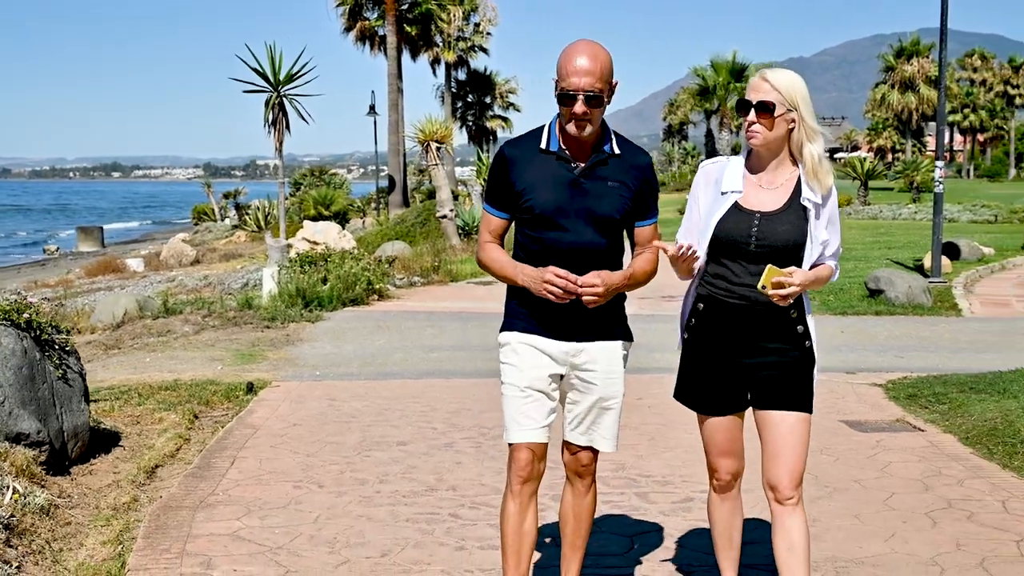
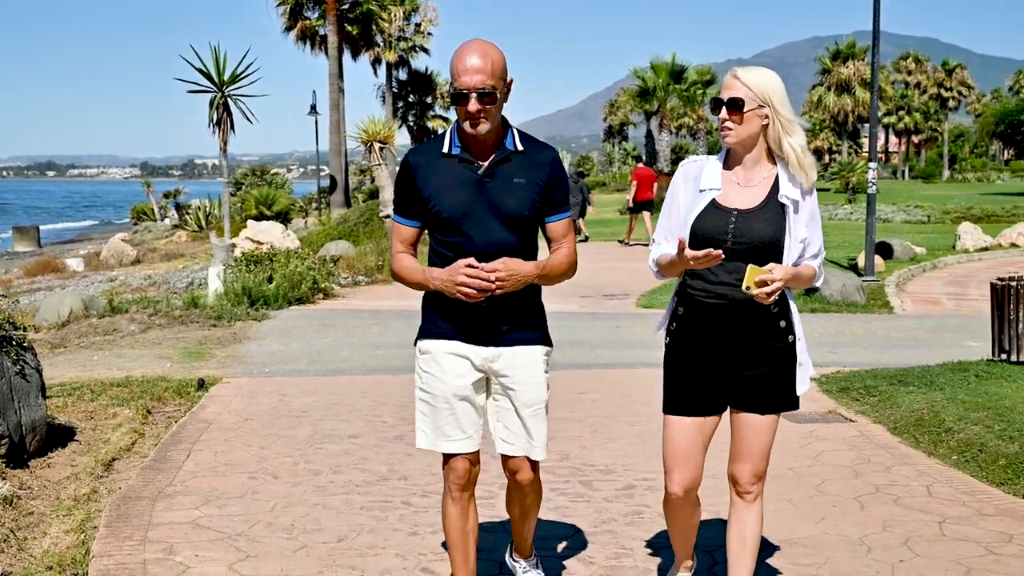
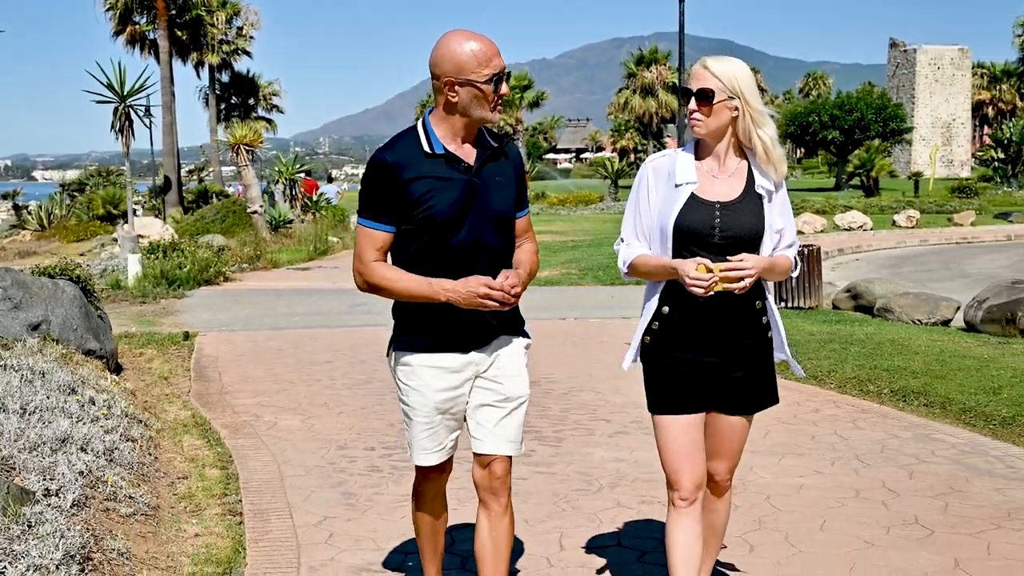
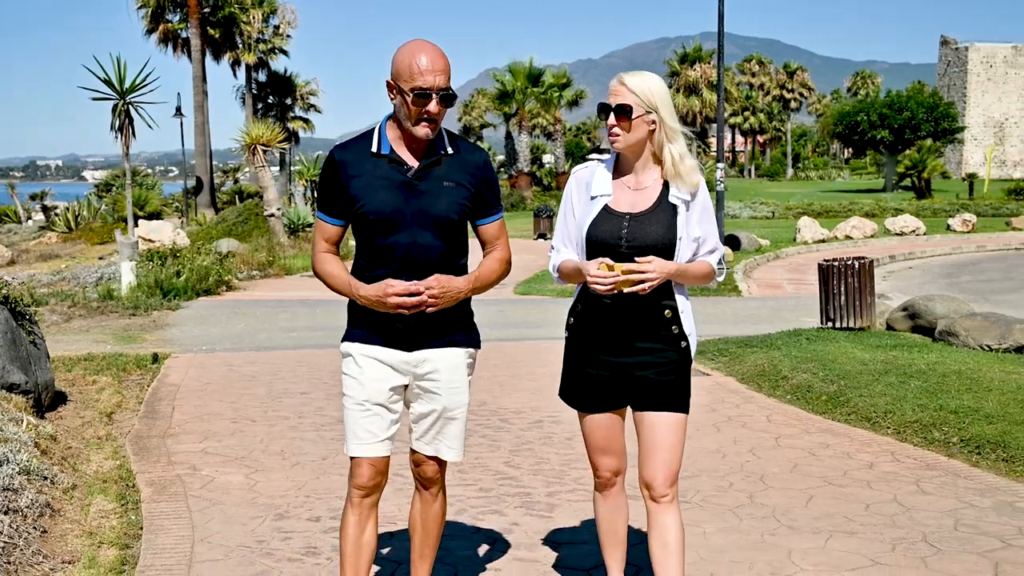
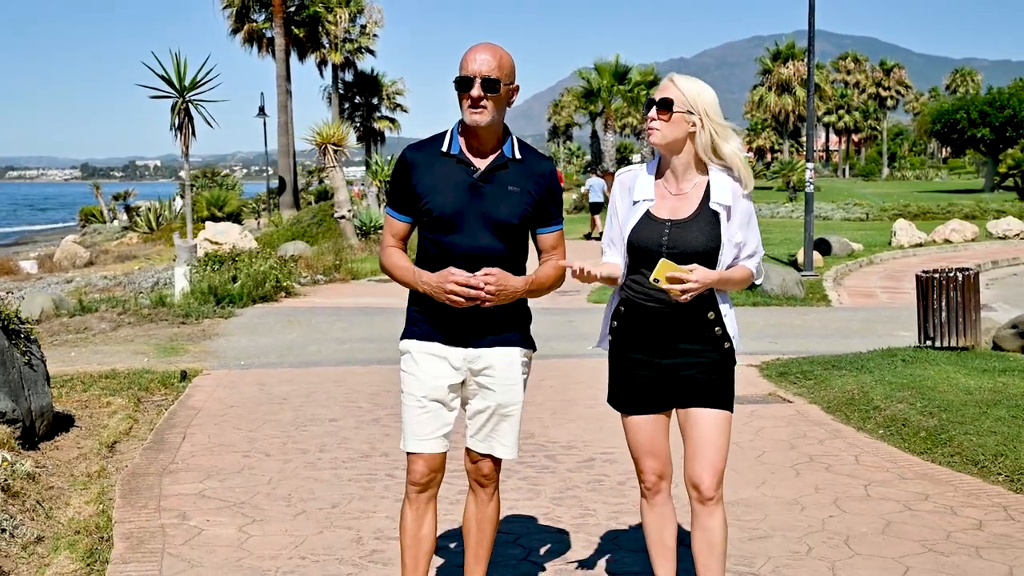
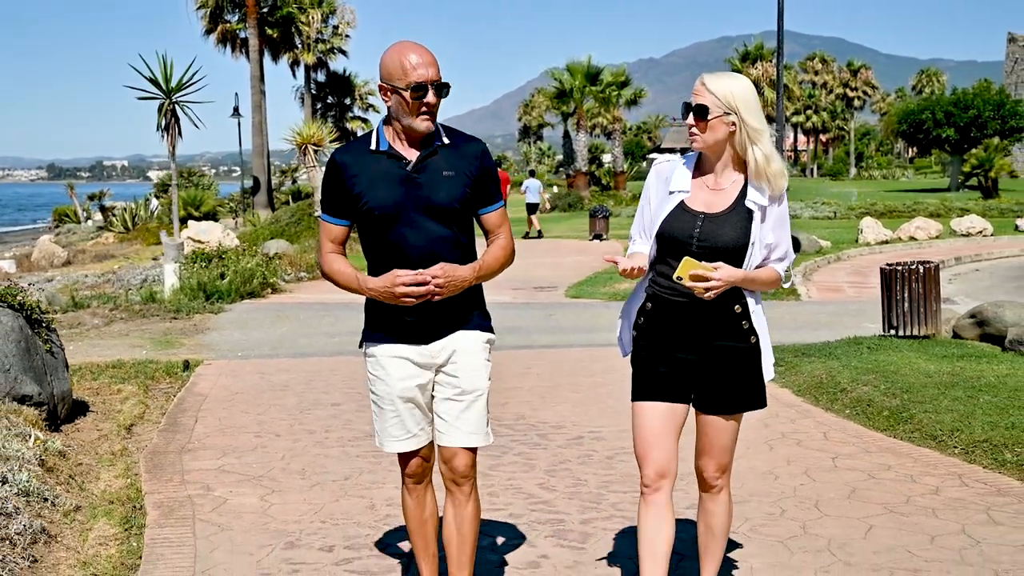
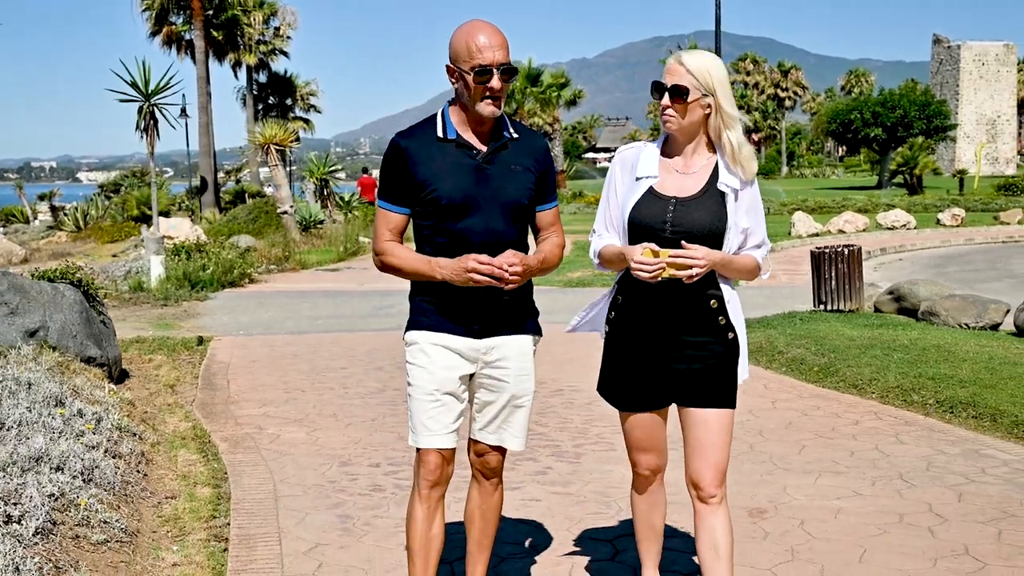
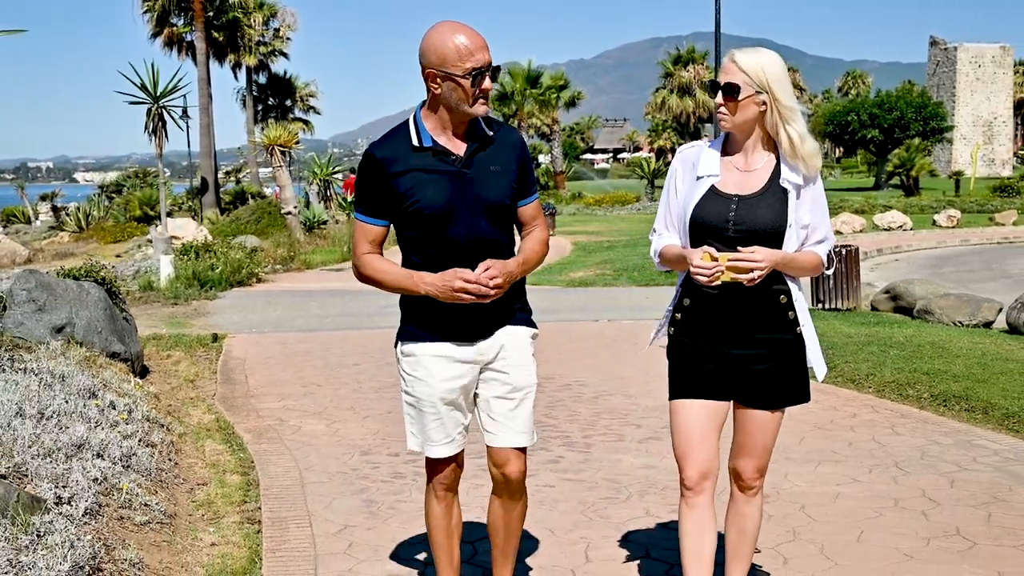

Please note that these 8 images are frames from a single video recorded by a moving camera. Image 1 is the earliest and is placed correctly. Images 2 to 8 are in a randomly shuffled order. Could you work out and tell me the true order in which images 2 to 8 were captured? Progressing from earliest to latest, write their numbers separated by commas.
2, 5, 6, 4, 7, 8, 3
